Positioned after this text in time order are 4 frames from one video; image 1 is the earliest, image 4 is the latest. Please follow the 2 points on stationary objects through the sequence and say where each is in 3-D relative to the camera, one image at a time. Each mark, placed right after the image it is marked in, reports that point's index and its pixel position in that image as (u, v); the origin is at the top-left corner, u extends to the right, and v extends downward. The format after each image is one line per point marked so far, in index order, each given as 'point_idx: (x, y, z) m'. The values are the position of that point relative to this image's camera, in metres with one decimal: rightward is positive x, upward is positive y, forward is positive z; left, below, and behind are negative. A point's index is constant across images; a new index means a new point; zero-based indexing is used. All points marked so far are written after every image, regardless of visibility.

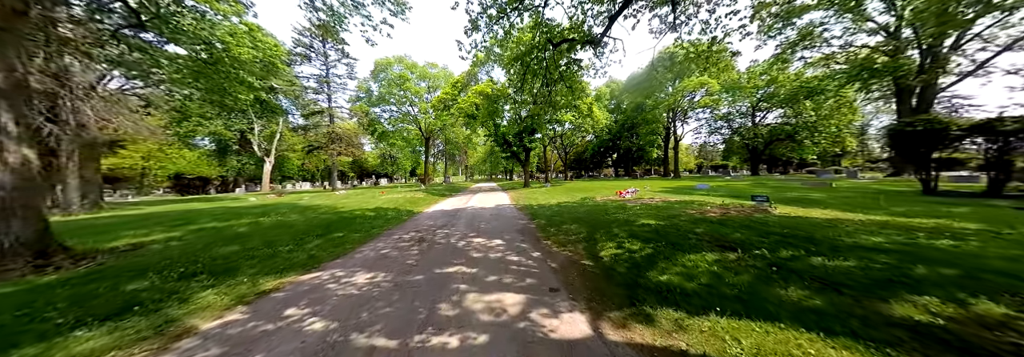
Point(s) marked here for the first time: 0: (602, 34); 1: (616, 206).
0: (+2.6, +4.1, +6.4) m
1: (+4.0, -1.1, +8.7) m
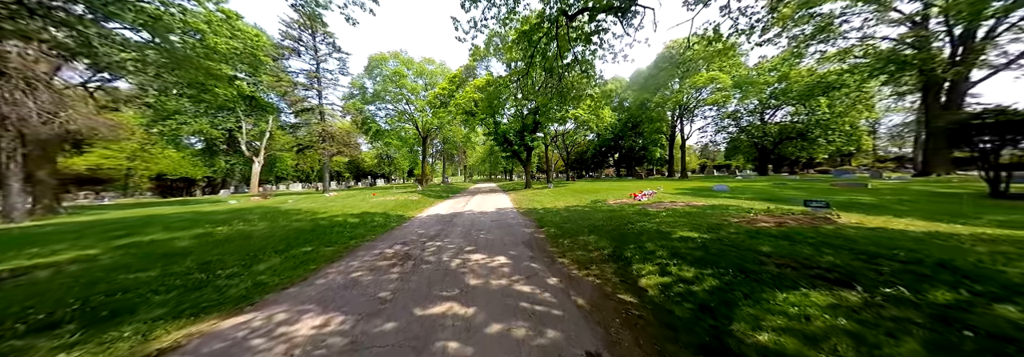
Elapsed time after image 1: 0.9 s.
0: (+2.7, +4.1, +5.2) m
1: (+4.1, -1.1, +7.5) m
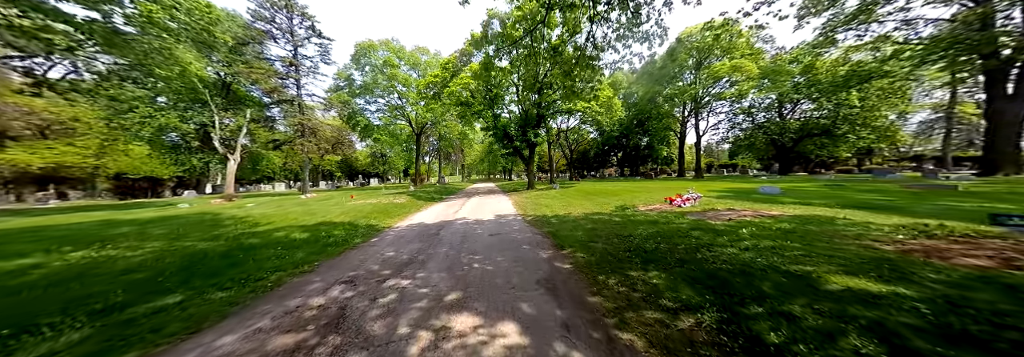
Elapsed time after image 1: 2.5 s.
0: (+2.9, +4.1, +3.0) m
1: (+4.3, -1.1, +5.3) m
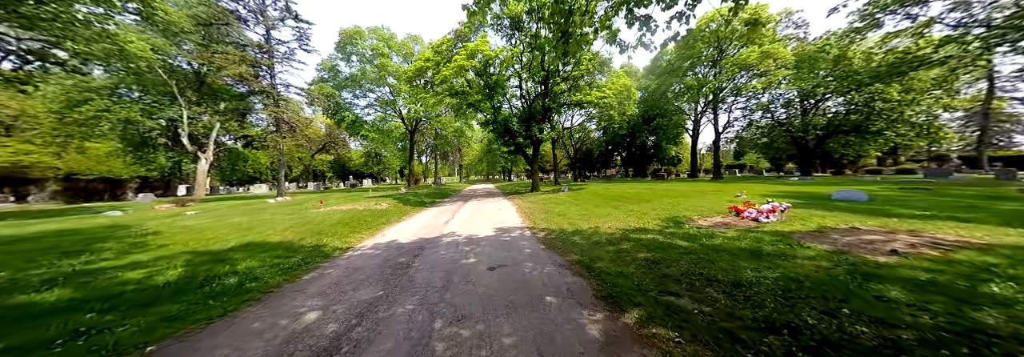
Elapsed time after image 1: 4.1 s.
0: (+3.1, +4.0, +0.7) m
1: (+4.5, -1.2, +3.0) m
